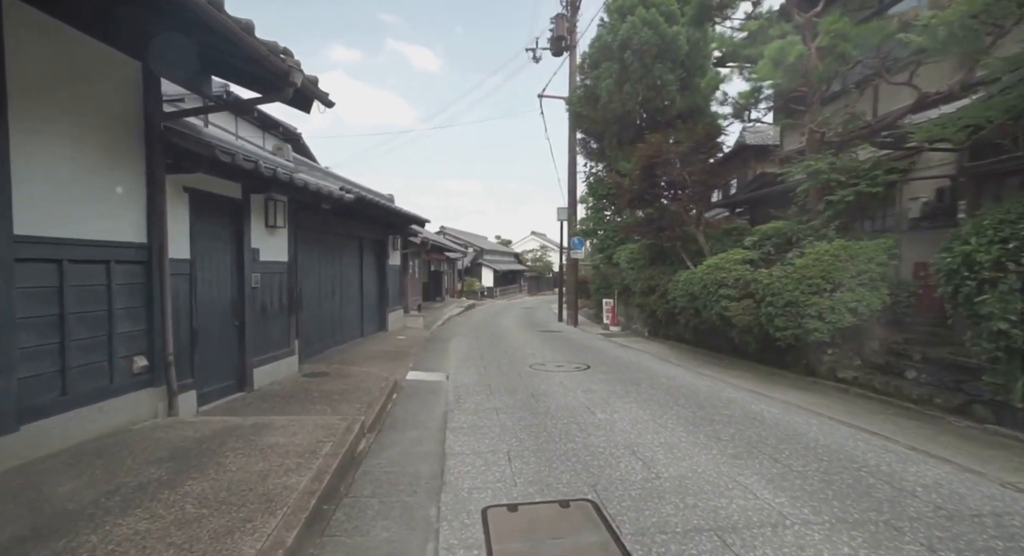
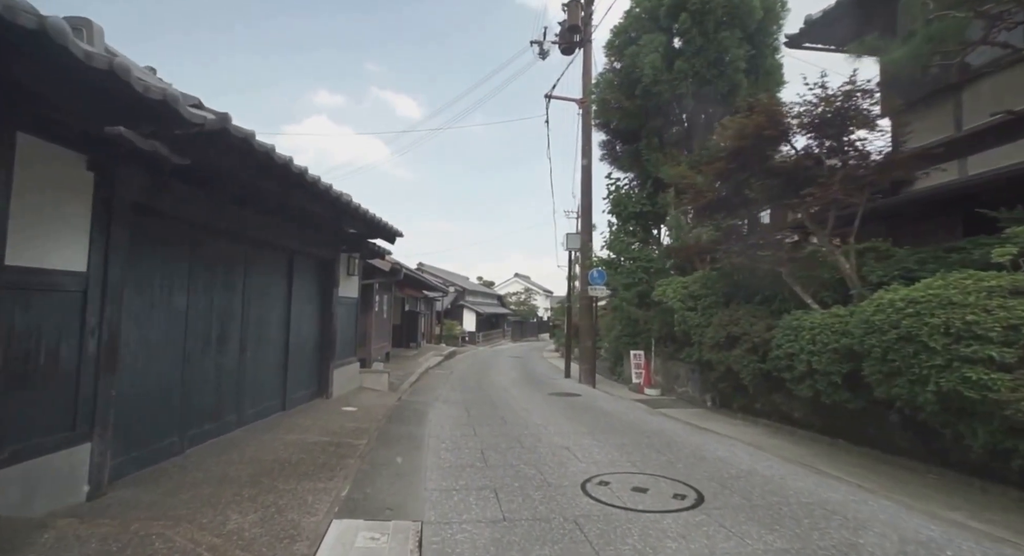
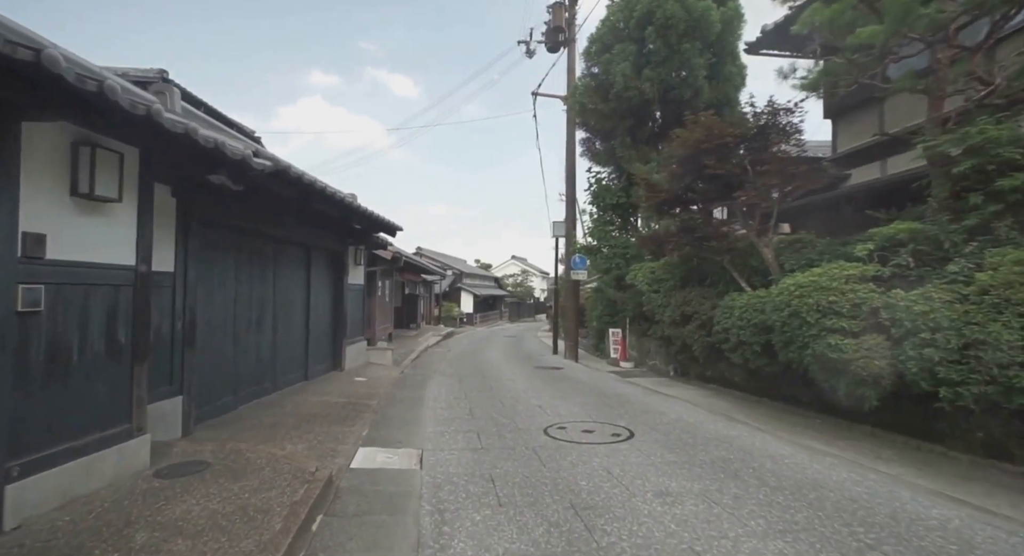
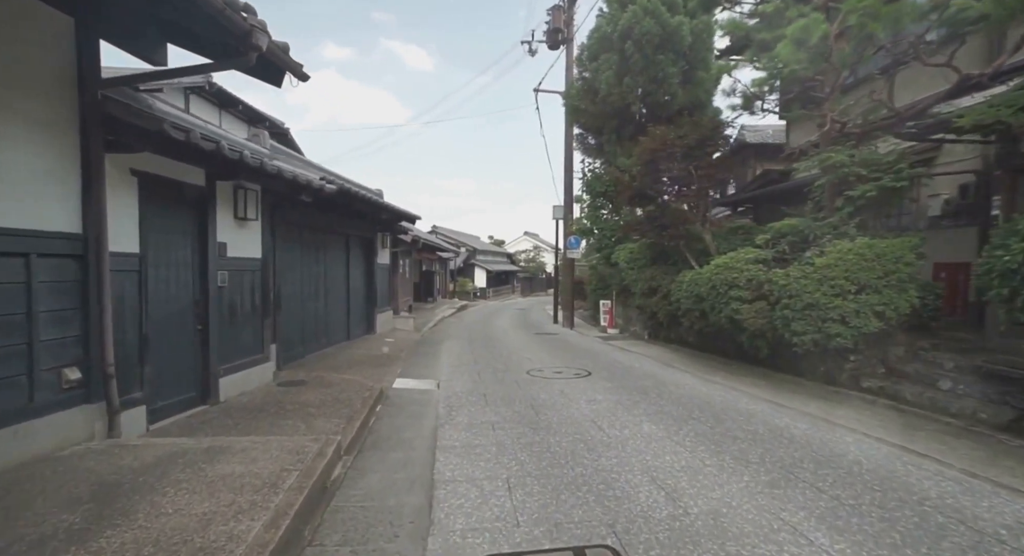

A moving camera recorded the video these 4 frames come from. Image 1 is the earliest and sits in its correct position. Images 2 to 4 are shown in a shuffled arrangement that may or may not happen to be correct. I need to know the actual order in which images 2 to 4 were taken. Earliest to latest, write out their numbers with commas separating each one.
4, 3, 2
